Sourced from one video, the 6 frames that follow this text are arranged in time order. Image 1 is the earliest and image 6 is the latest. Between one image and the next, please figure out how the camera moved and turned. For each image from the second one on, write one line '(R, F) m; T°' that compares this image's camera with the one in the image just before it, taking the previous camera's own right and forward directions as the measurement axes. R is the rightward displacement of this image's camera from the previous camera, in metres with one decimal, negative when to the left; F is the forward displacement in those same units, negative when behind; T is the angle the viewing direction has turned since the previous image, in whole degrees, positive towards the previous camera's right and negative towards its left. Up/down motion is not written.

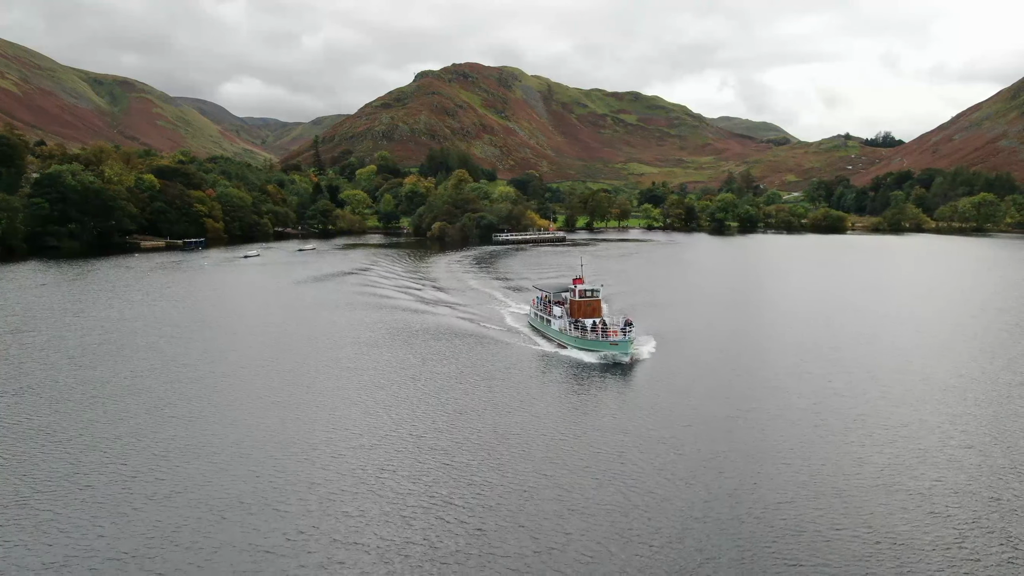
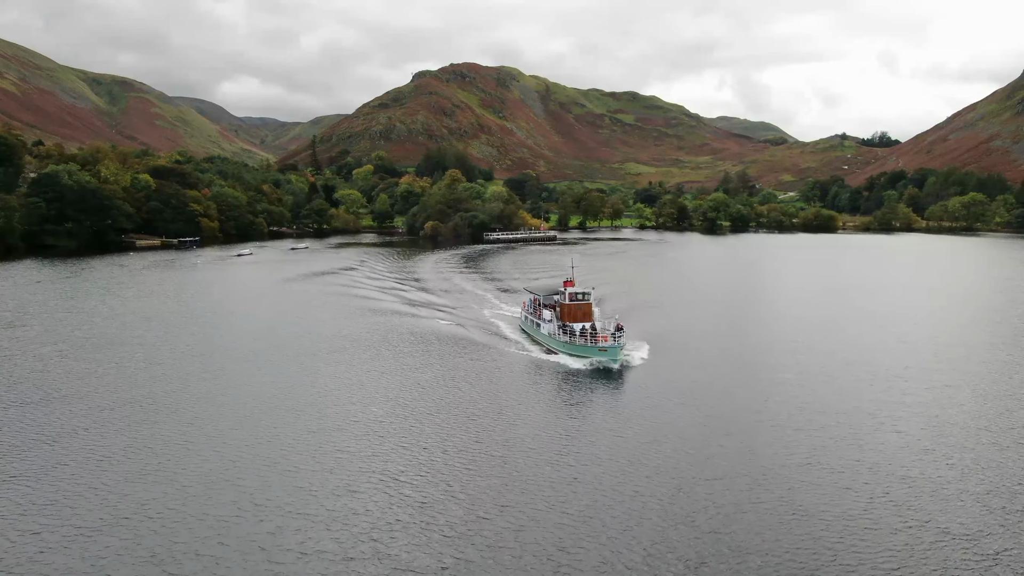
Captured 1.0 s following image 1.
(+1.4, -1.4) m; 0°
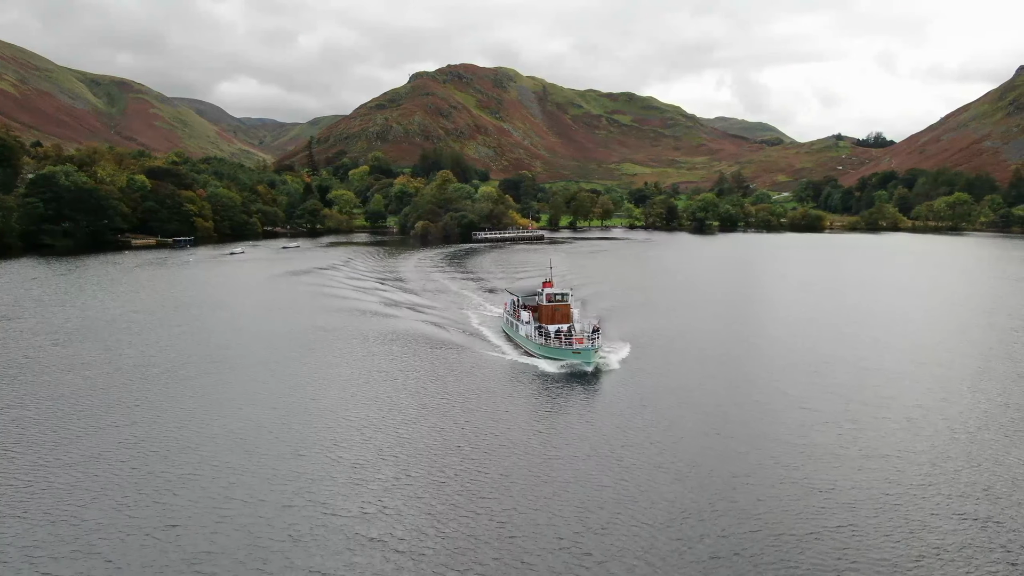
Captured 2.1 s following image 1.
(+1.9, -2.2) m; 0°
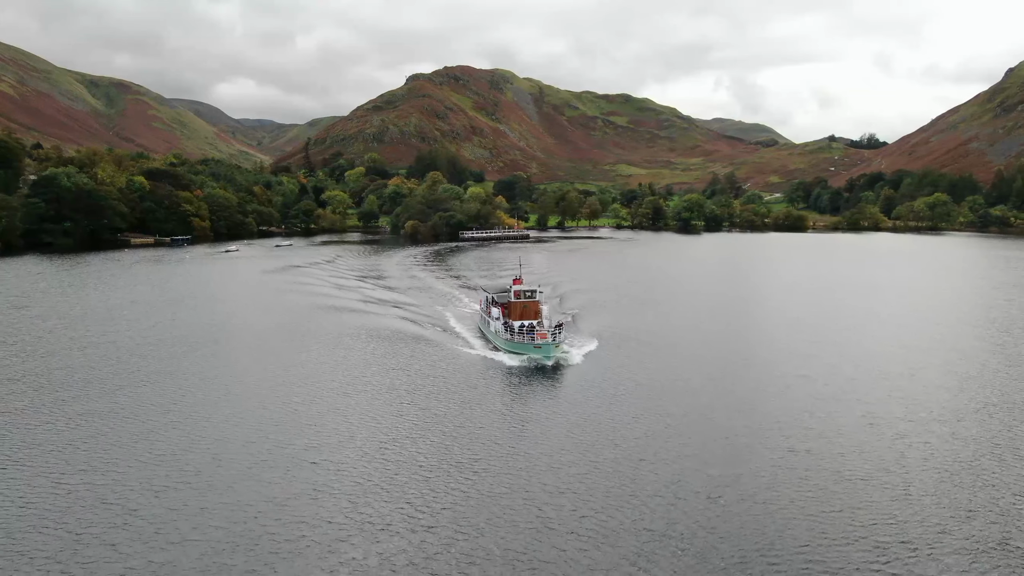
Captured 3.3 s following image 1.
(+2.3, -3.8) m; 0°
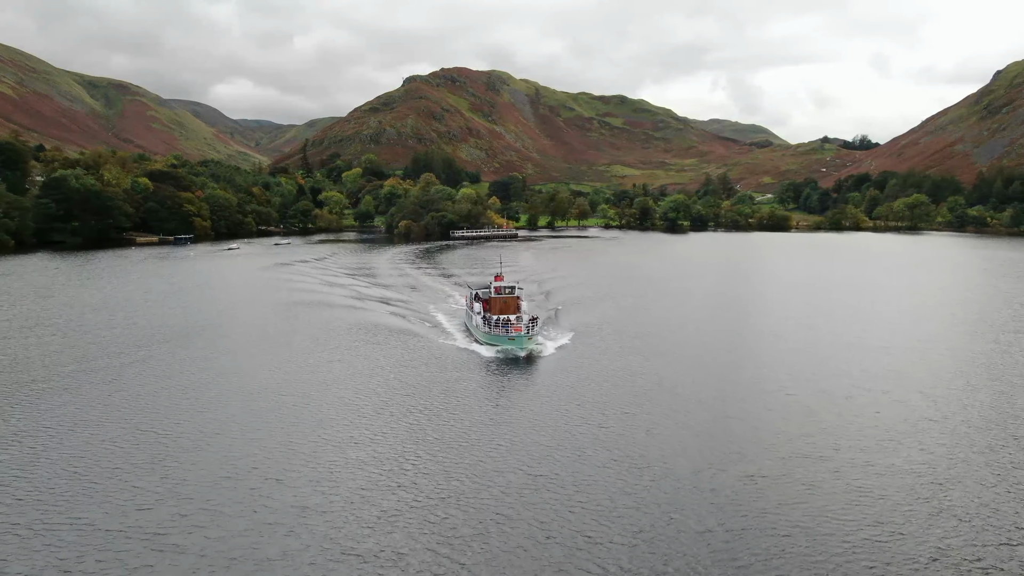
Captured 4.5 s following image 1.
(+1.7, -4.8) m; 0°
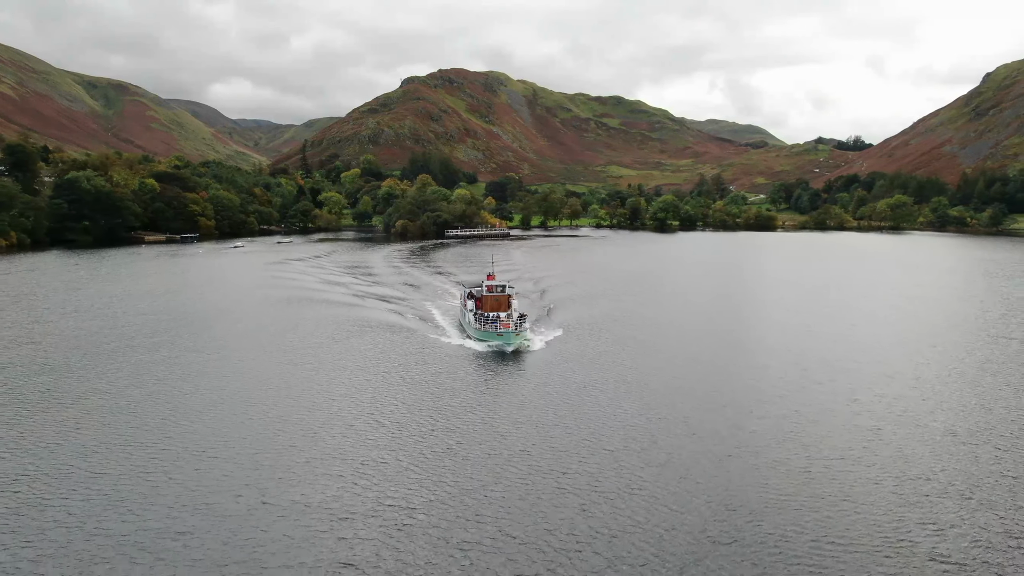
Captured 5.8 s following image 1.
(+1.3, -4.9) m; 0°
